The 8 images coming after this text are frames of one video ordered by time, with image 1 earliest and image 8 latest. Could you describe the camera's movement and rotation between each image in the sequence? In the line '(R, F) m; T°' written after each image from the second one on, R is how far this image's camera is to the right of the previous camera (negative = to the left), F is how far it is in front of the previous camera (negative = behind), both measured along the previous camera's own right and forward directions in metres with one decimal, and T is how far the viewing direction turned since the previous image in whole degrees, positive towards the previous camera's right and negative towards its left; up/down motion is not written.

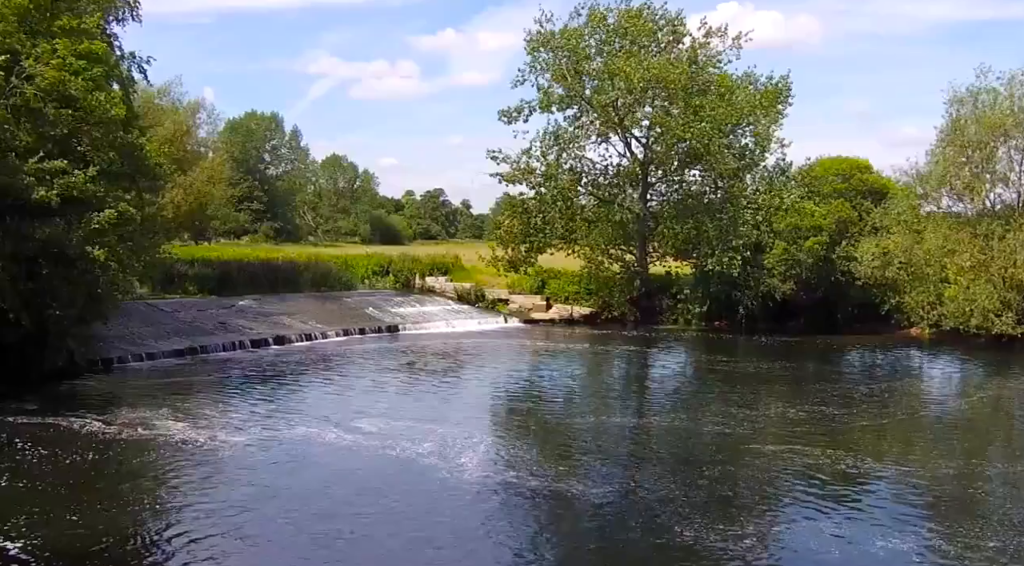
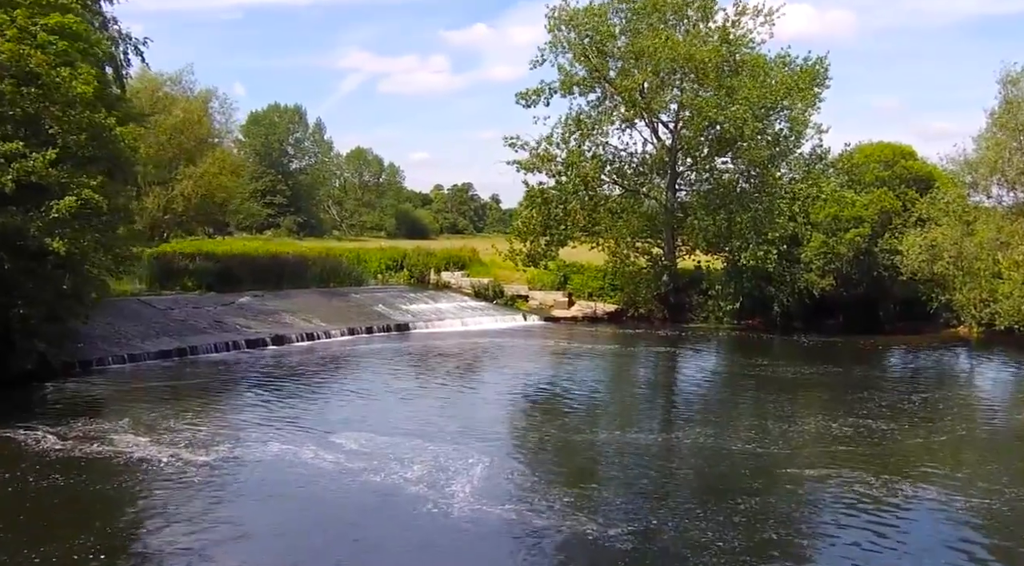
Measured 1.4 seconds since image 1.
(+0.3, +2.4) m; -2°
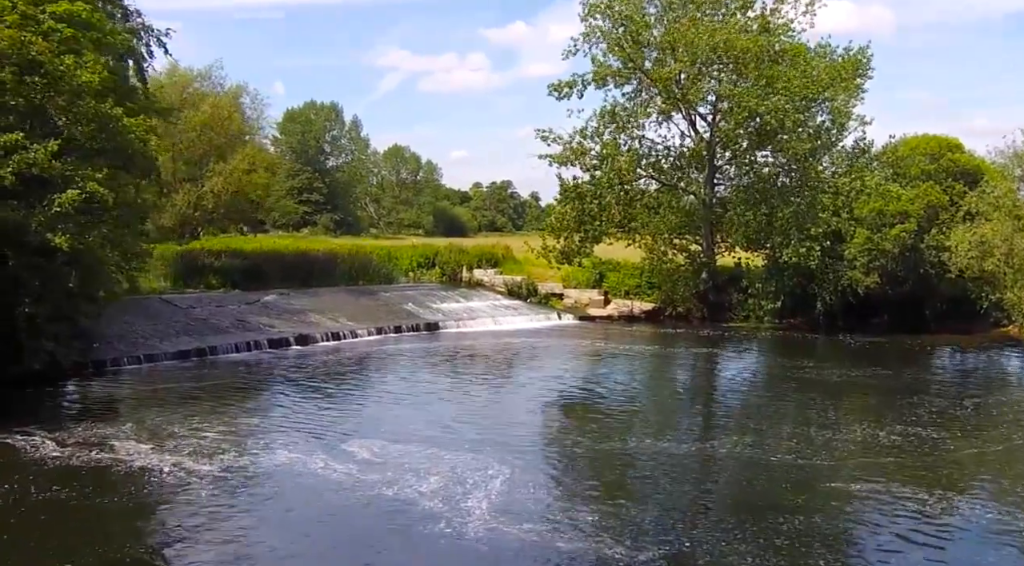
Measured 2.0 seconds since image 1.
(+0.2, +1.1) m; -2°
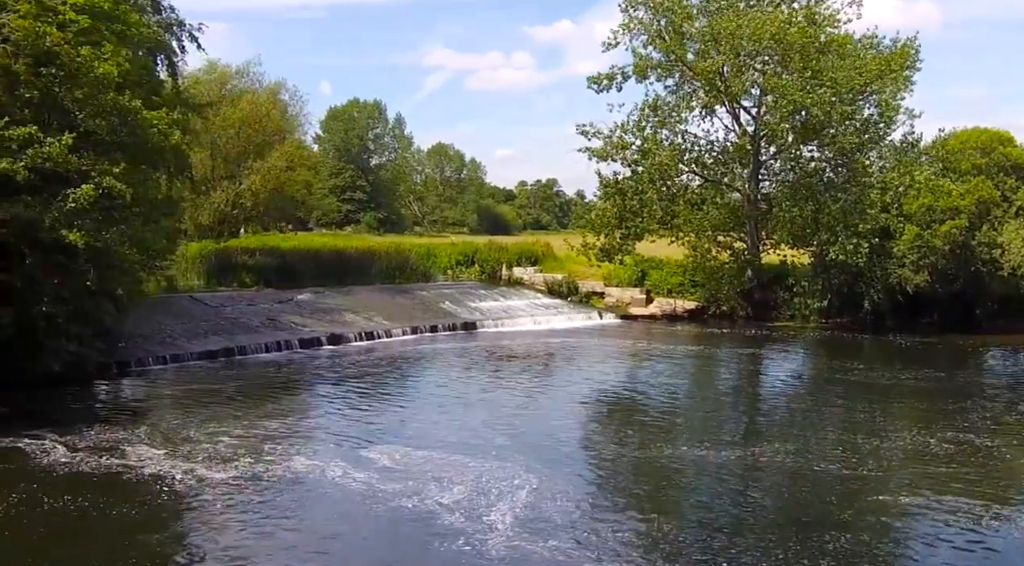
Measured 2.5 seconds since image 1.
(+0.2, +0.9) m; -3°
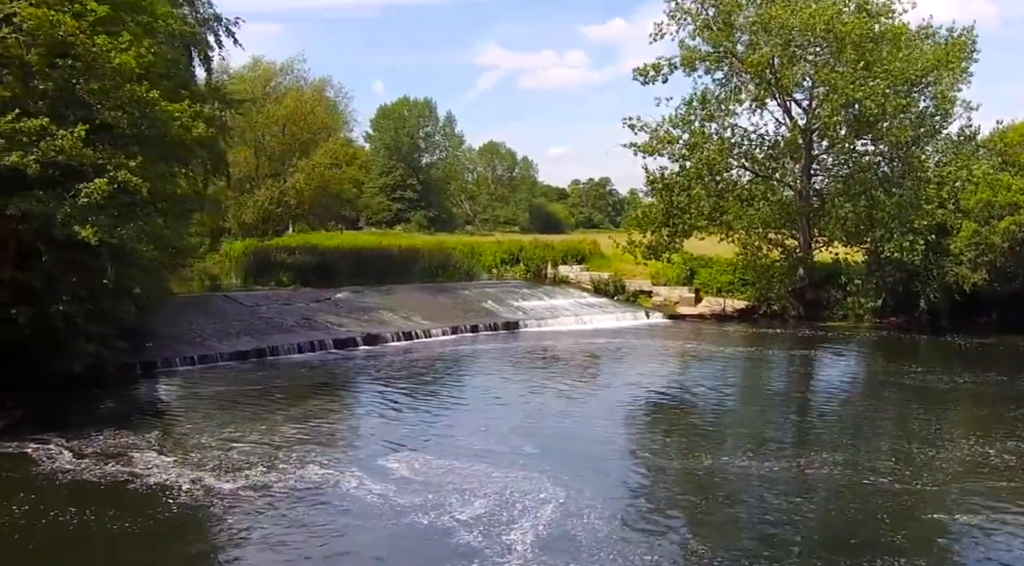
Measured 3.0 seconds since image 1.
(+0.4, +1.0) m; -3°
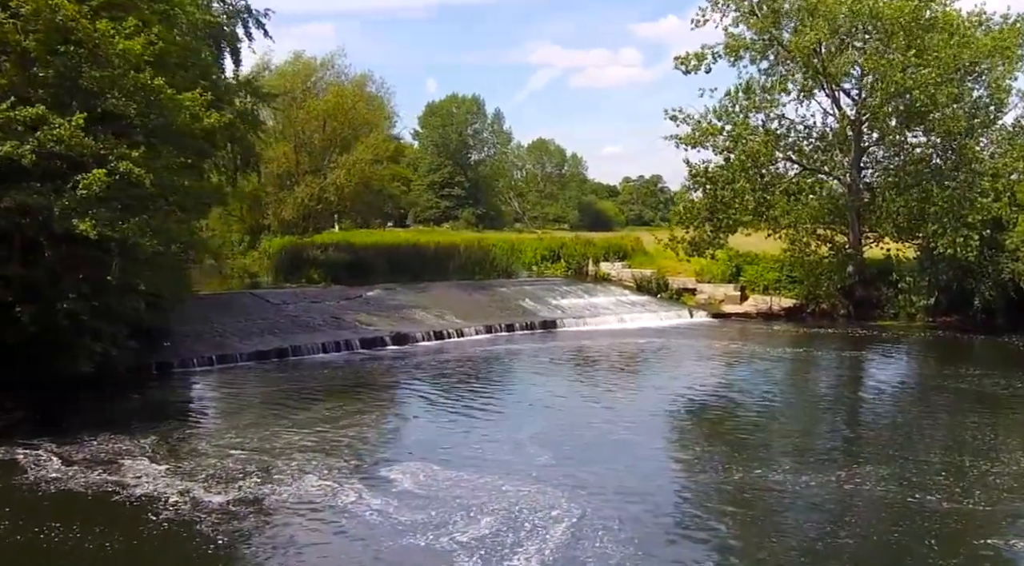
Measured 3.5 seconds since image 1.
(+0.5, +1.1) m; -3°
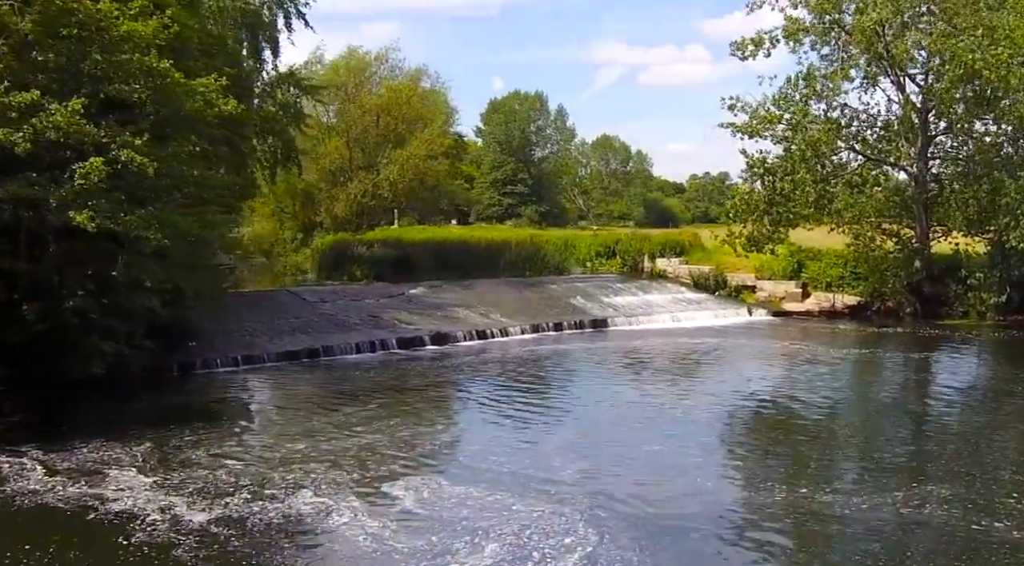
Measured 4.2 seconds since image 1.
(+0.7, +1.3) m; -4°
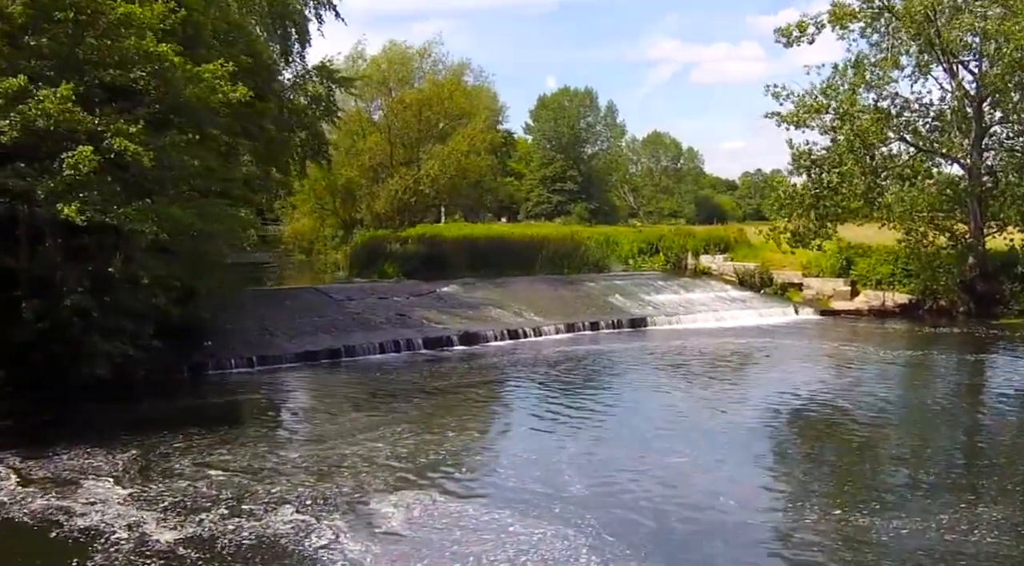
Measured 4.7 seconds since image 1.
(+0.6, +1.1) m; -3°
